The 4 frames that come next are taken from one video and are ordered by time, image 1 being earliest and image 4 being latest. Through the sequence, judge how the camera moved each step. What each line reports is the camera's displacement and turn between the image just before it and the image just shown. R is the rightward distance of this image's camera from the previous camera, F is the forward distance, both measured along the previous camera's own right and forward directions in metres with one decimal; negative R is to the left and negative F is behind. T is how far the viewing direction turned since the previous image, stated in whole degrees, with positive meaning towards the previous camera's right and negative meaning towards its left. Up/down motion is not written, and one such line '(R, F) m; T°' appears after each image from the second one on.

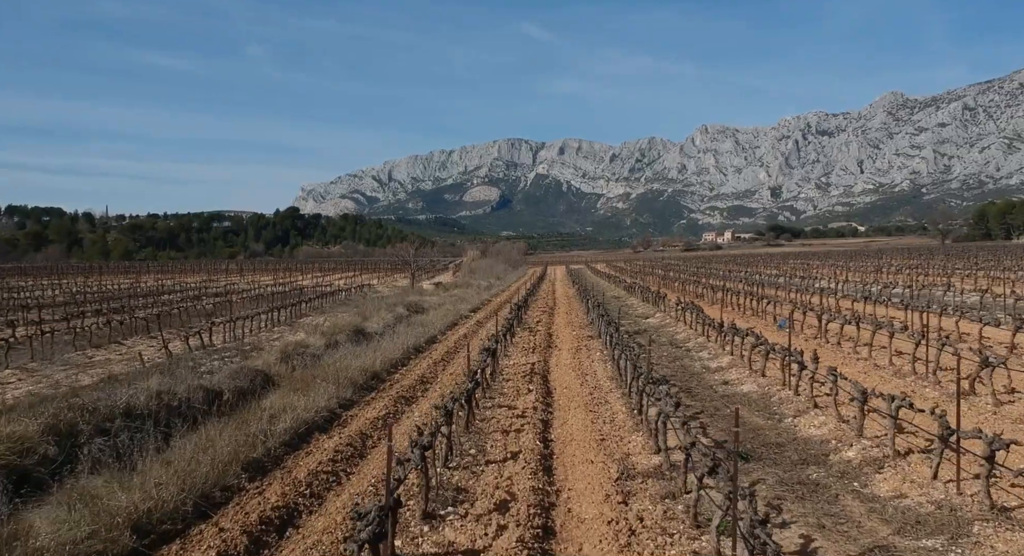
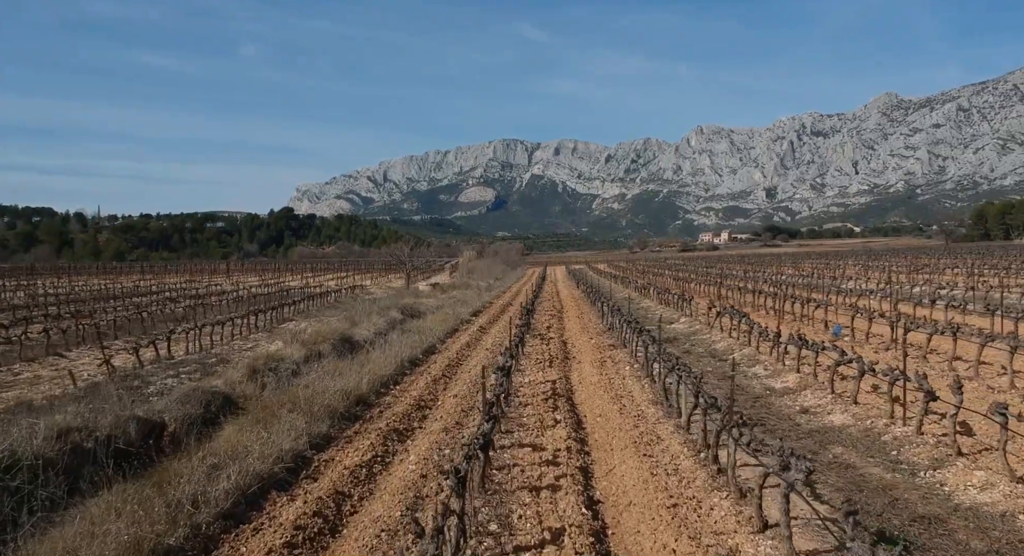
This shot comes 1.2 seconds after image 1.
(-0.4, +3.0) m; 0°
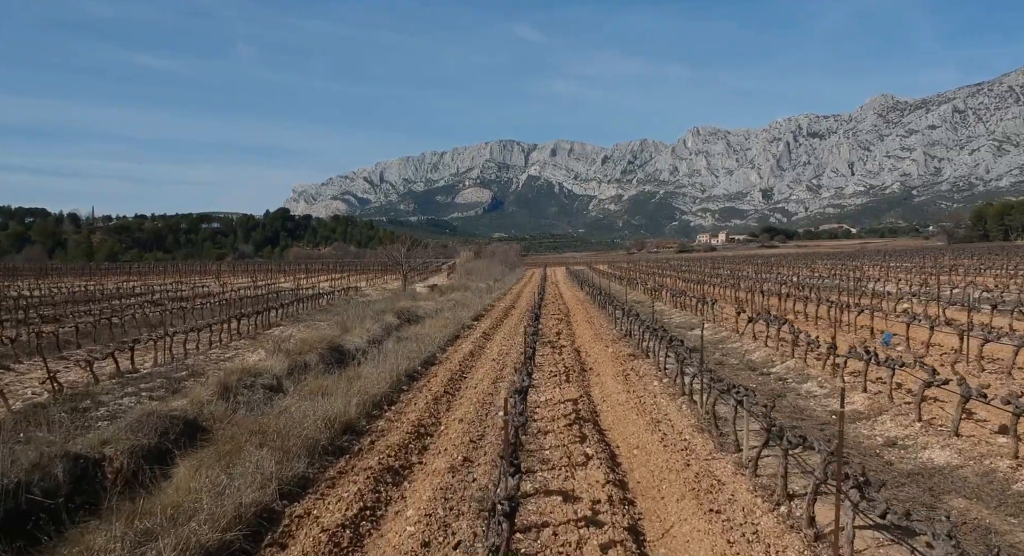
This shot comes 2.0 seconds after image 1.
(-0.3, +2.0) m; 0°
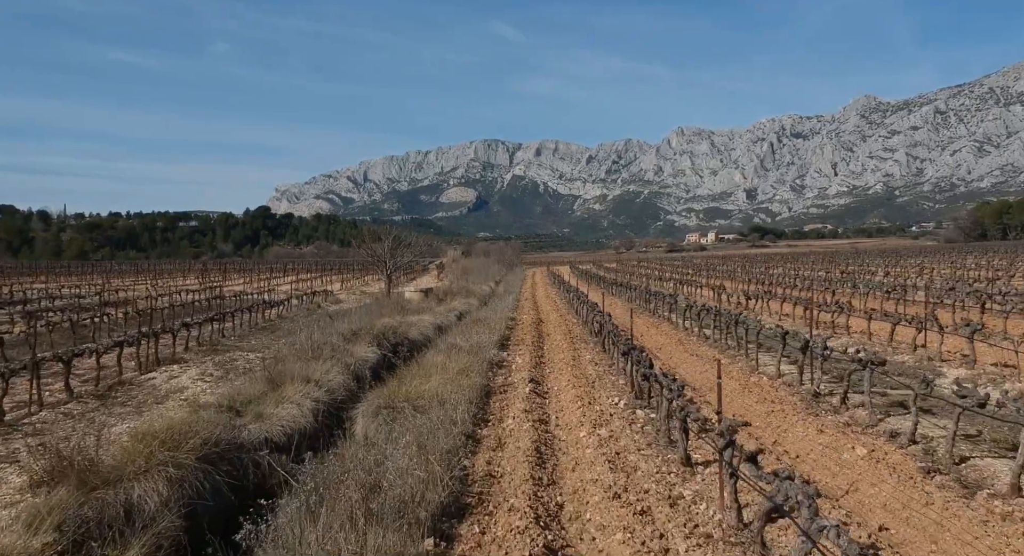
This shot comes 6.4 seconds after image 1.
(-1.6, +10.7) m; +1°
